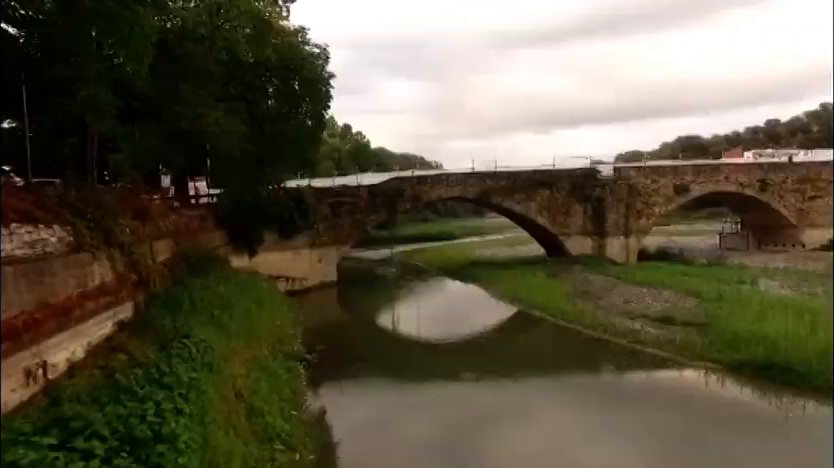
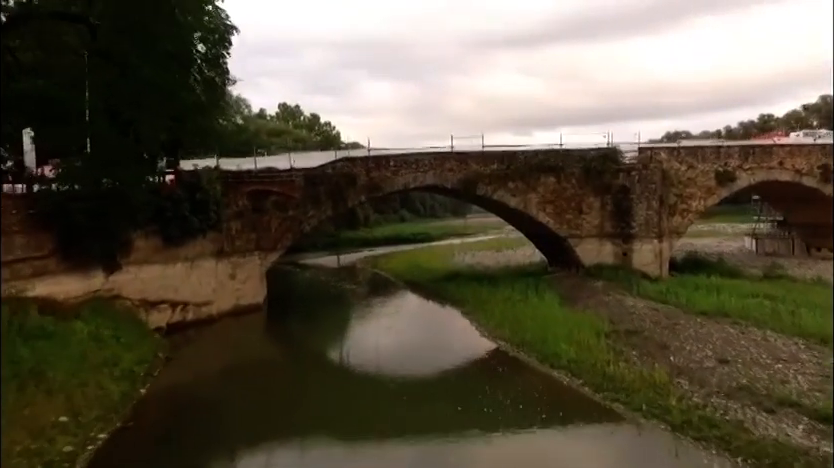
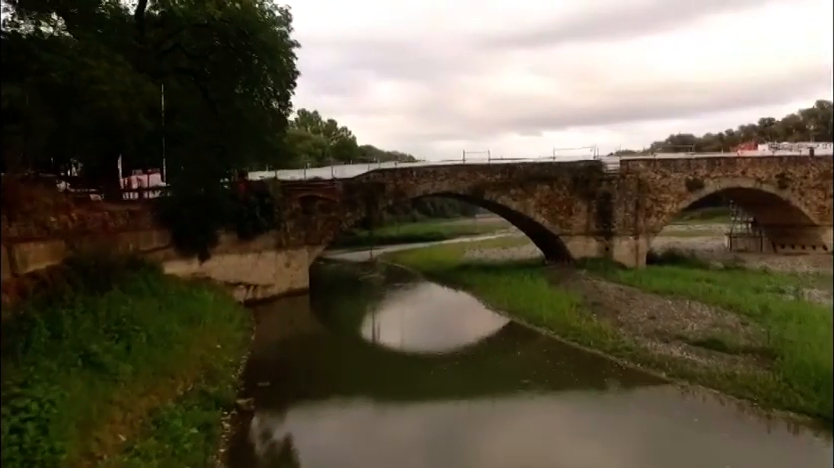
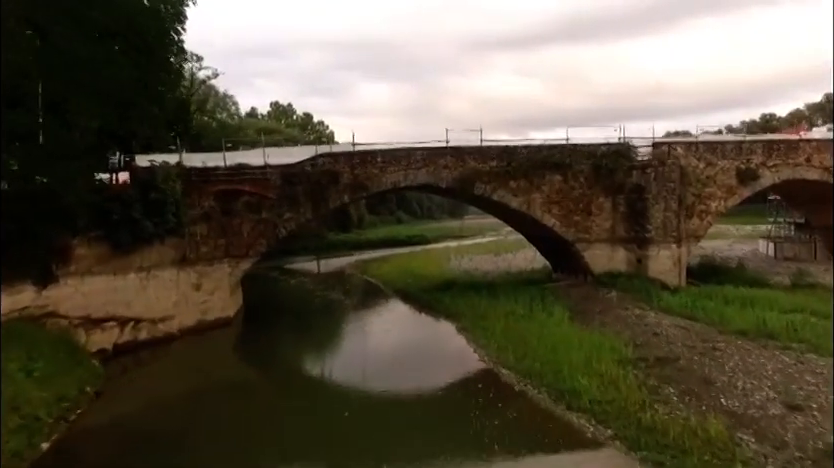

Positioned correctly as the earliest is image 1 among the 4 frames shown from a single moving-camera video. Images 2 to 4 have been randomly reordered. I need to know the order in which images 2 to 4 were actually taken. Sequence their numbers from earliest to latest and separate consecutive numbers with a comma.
3, 2, 4
